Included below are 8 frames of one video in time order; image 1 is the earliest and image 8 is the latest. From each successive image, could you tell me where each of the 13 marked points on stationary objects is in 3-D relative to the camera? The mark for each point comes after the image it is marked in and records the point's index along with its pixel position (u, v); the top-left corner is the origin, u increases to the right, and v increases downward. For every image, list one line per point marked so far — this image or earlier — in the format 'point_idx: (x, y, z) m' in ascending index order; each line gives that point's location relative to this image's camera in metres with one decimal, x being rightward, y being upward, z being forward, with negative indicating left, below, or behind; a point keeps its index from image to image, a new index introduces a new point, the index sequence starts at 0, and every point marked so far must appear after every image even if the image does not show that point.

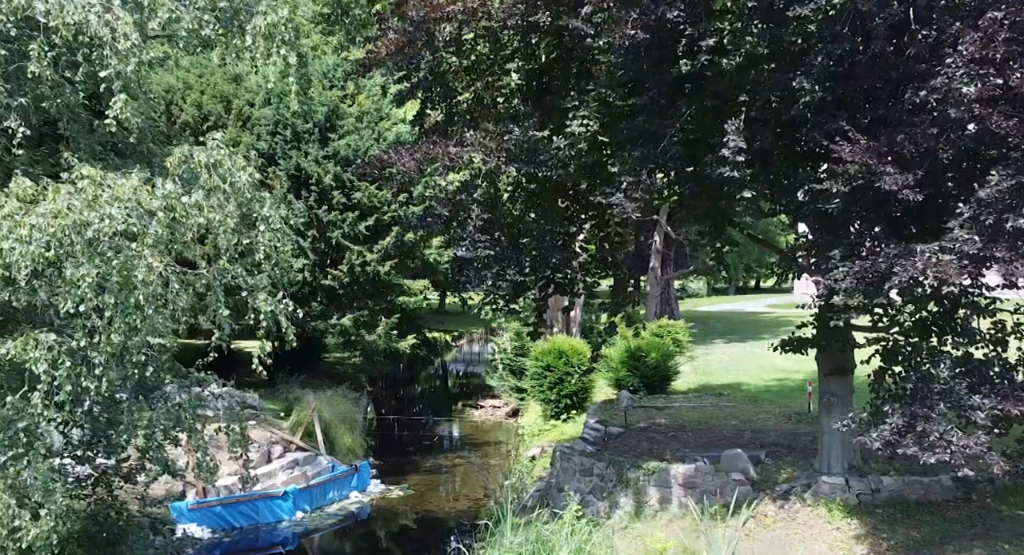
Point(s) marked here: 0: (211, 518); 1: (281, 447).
0: (-4.6, -3.7, +15.0) m
1: (-4.2, -3.1, +17.9) m
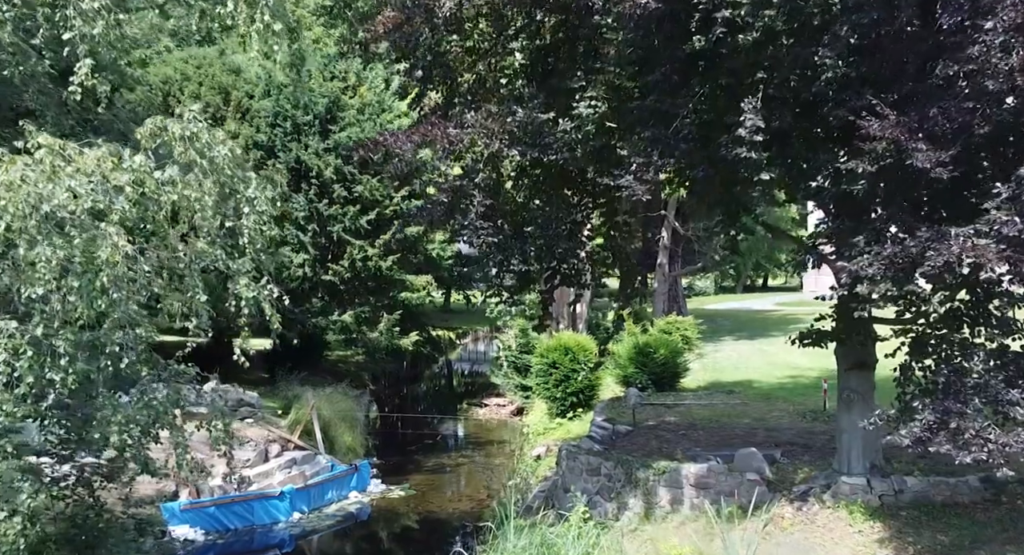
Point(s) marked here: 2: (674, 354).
0: (-4.5, -3.5, +14.5) m
1: (-4.1, -3.0, +17.4) m
2: (+3.0, -1.4, +18.4) m
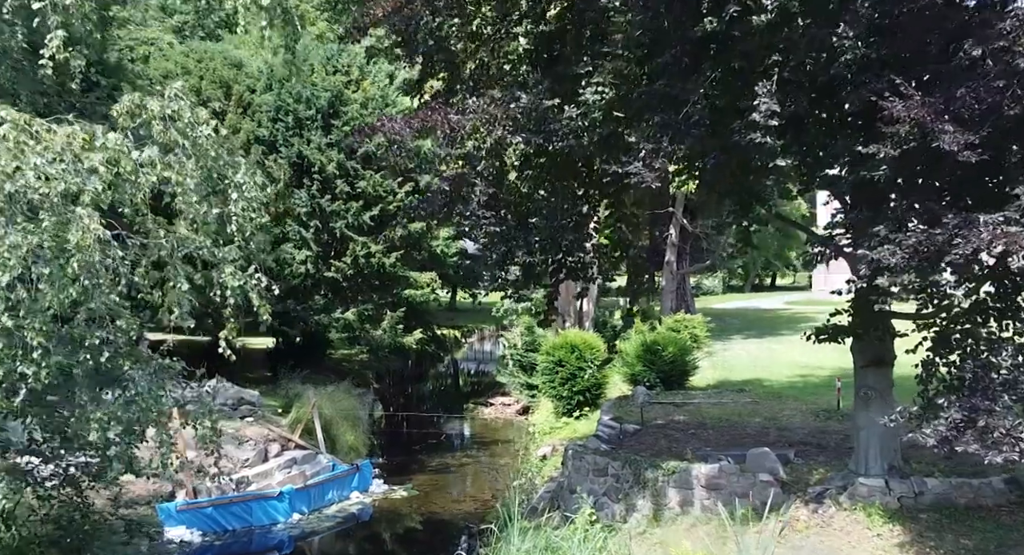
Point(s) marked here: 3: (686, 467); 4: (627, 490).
0: (-4.4, -3.5, +14.1) m
1: (-4.0, -2.9, +17.0) m
2: (+3.1, -1.4, +18.0) m
3: (+1.9, -2.0, +10.6) m
4: (+1.3, -2.4, +11.2) m
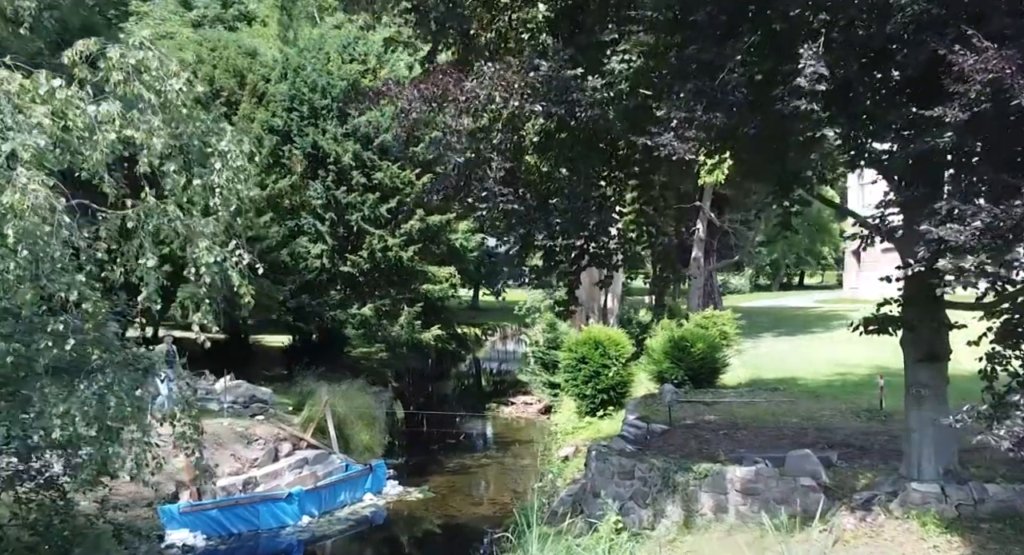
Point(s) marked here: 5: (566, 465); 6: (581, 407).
0: (-4.2, -3.3, +13.5) m
1: (-3.7, -2.8, +16.3) m
2: (+3.5, -1.2, +17.2) m
3: (+2.1, -1.9, +9.8) m
4: (+1.5, -2.3, +10.4) m
5: (+0.8, -2.9, +15.2) m
6: (+1.3, -2.4, +18.3) m
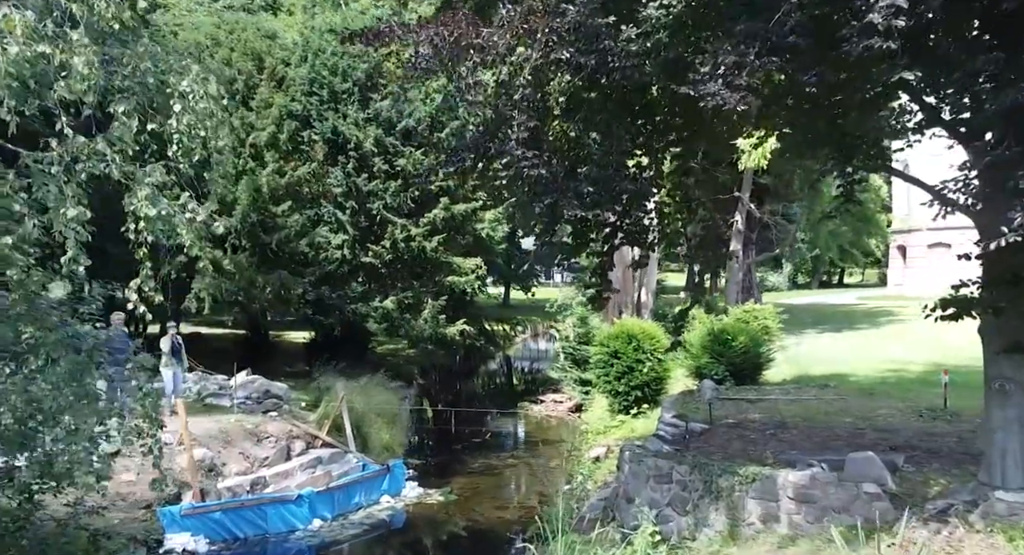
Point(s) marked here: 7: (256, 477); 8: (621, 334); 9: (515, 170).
0: (-3.8, -3.2, +12.5) m
1: (-3.3, -2.6, +15.4) m
2: (+3.9, -1.0, +16.0) m
3: (+2.3, -1.7, +8.7) m
4: (+1.7, -2.1, +9.3) m
5: (+1.2, -2.7, +14.1) m
6: (+1.7, -2.2, +17.2) m
7: (-3.6, -2.8, +13.8) m
8: (+1.9, -1.0, +17.1) m
9: (0.0, +0.8, +8.7) m
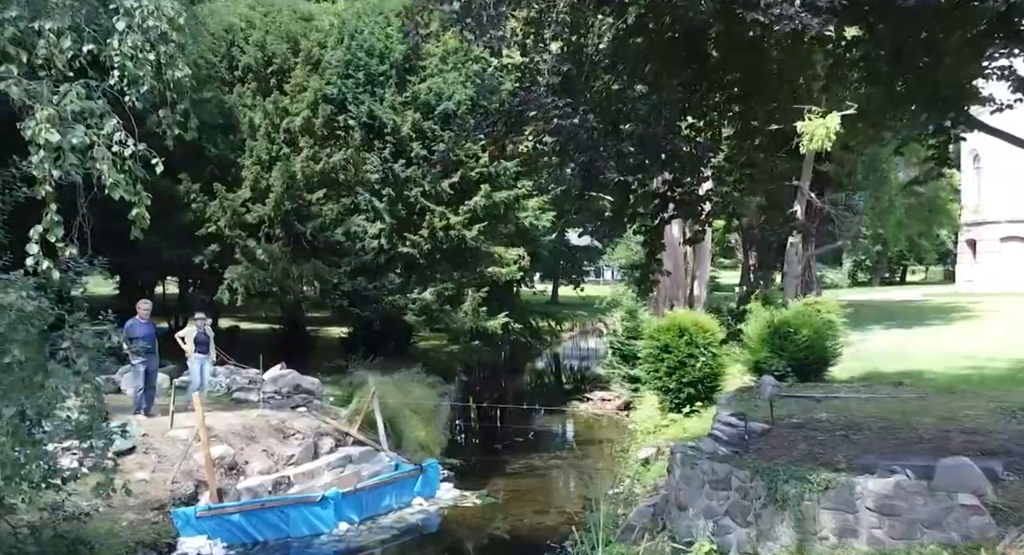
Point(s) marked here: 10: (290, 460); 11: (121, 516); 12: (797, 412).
0: (-3.4, -3.0, +11.6) m
1: (-2.6, -2.4, +14.5) m
2: (+4.6, -0.9, +14.7) m
3: (+2.5, -1.5, +7.5) m
4: (+2.0, -1.9, +8.1) m
5: (+1.7, -2.5, +12.9) m
6: (+2.4, -2.0, +16.0) m
7: (-3.0, -2.6, +12.9) m
8: (+2.6, -0.8, +16.0) m
9: (+0.3, +1.0, +7.6) m
10: (-3.1, -2.5, +13.7) m
11: (-4.4, -2.7, +11.2) m
12: (+3.2, -1.5, +11.2) m
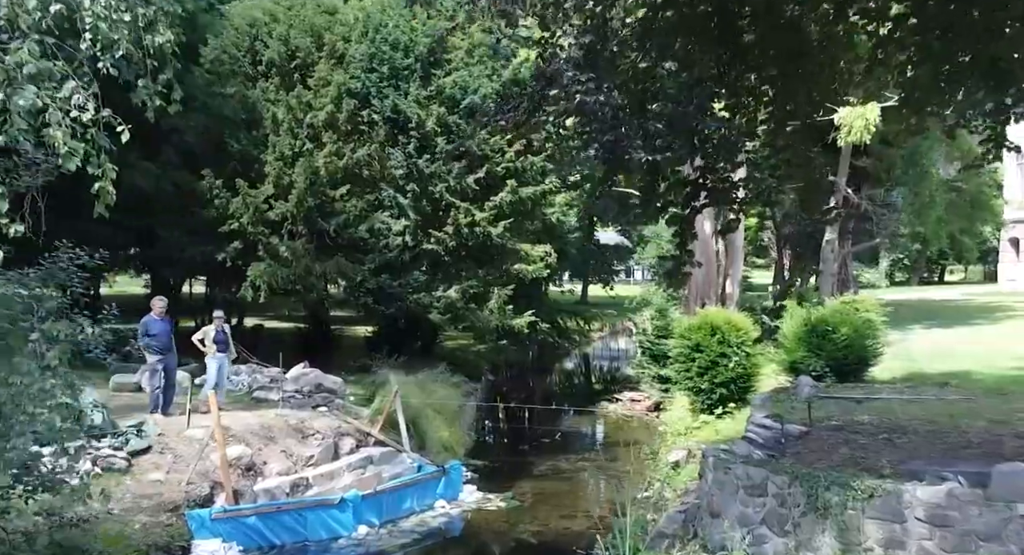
0: (-3.1, -2.9, +11.3) m
1: (-2.3, -2.3, +14.1) m
2: (+4.9, -0.8, +14.1) m
3: (+2.7, -1.5, +7.0) m
4: (+2.2, -1.9, +7.6) m
5: (+2.1, -2.4, +12.4) m
6: (+2.9, -2.0, +15.5) m
7: (-2.7, -2.5, +12.6) m
8: (+3.0, -0.7, +15.4) m
9: (+0.4, +1.1, +7.2) m
10: (-2.7, -2.5, +13.3) m
11: (-4.2, -2.7, +10.9) m
12: (+3.5, -1.5, +10.7) m
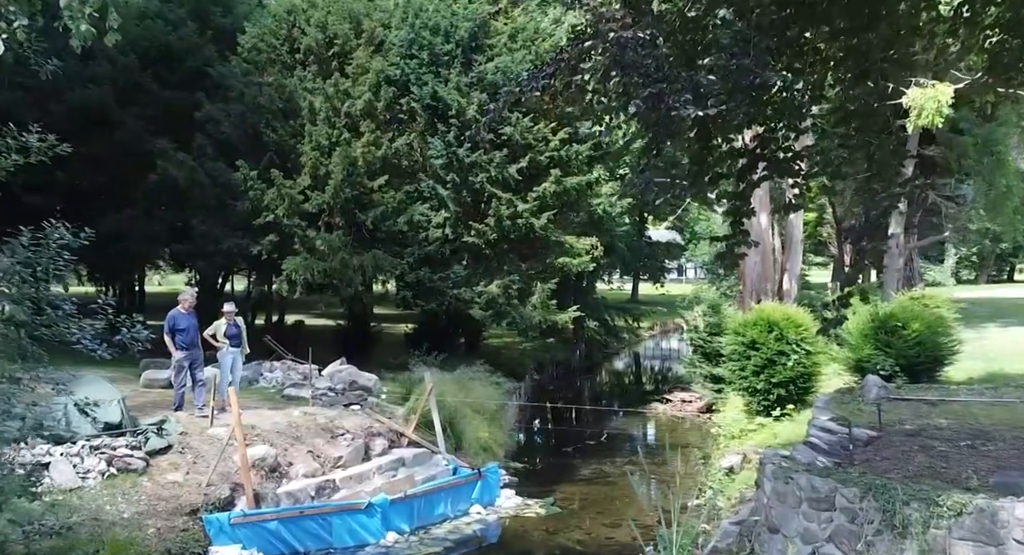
0: (-2.7, -2.8, +10.6) m
1: (-1.7, -2.2, +13.3) m
2: (+5.5, -0.7, +13.0) m
3: (+2.9, -1.4, +6.0) m
4: (+2.4, -1.7, +6.6) m
5: (+2.5, -2.3, +11.4) m
6: (+3.5, -1.9, +14.5) m
7: (-2.3, -2.4, +11.8) m
8: (+3.6, -0.6, +14.4) m
9: (+0.6, +1.2, +6.3) m
10: (-2.2, -2.3, +12.6) m
11: (-3.8, -2.5, +10.3) m
12: (+3.8, -1.4, +9.6) m
